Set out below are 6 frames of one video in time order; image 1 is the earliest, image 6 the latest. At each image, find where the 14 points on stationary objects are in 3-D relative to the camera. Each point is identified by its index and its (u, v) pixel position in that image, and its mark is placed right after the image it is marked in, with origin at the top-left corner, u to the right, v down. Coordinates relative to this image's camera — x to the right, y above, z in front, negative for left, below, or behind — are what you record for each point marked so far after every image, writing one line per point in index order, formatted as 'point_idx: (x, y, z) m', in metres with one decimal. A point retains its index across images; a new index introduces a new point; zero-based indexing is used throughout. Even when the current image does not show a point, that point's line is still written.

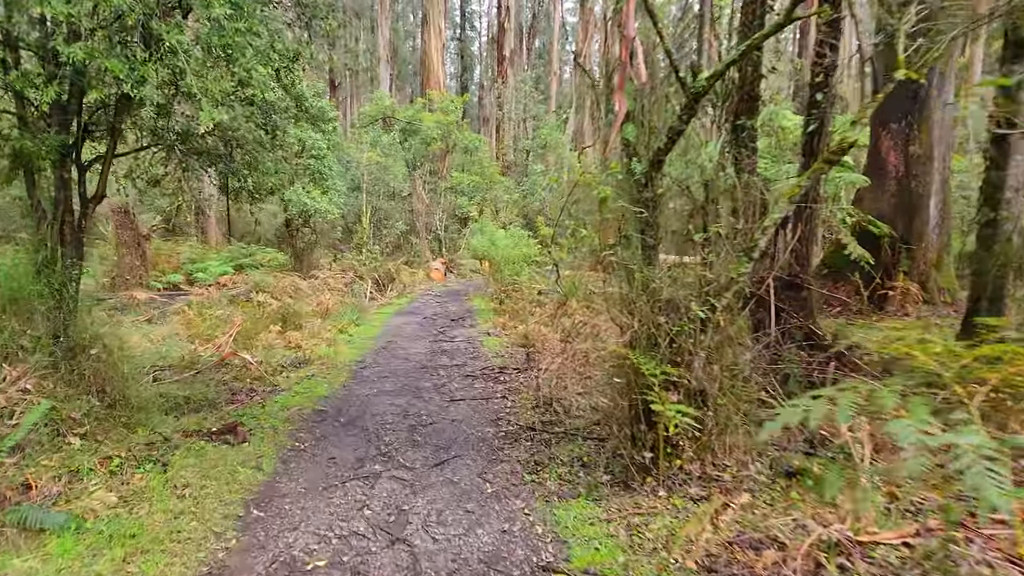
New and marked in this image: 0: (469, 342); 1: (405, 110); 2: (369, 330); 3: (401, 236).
0: (-0.4, -0.5, +5.9) m
1: (-2.4, +3.9, +14.9) m
2: (-1.5, -0.4, +6.9) m
3: (-2.4, +1.1, +14.5) m
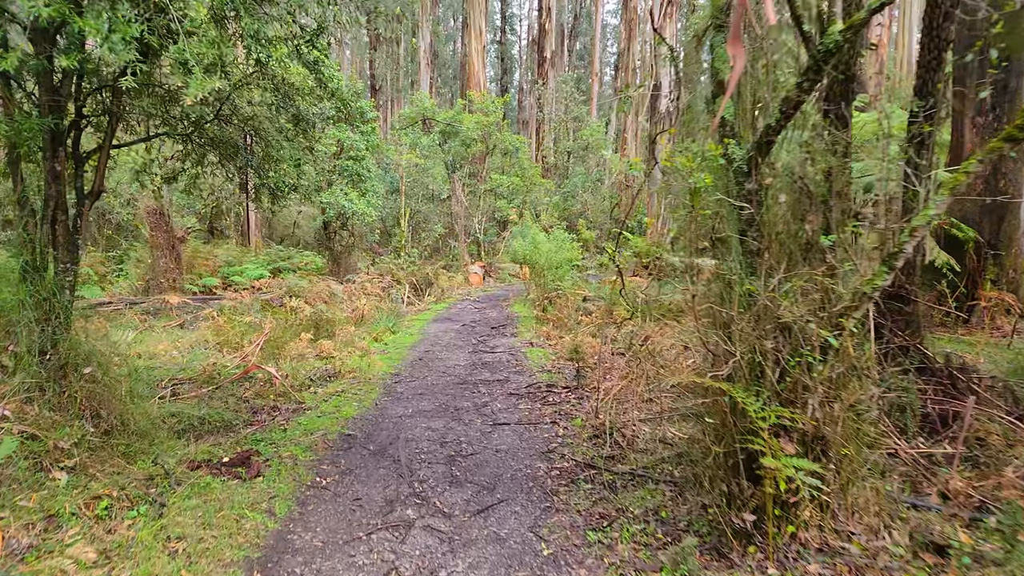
0: (0.0, -0.5, +5.4) m
1: (-1.5, +3.8, +14.6) m
2: (-1.0, -0.5, +6.5) m
3: (-1.5, +1.0, +14.2) m
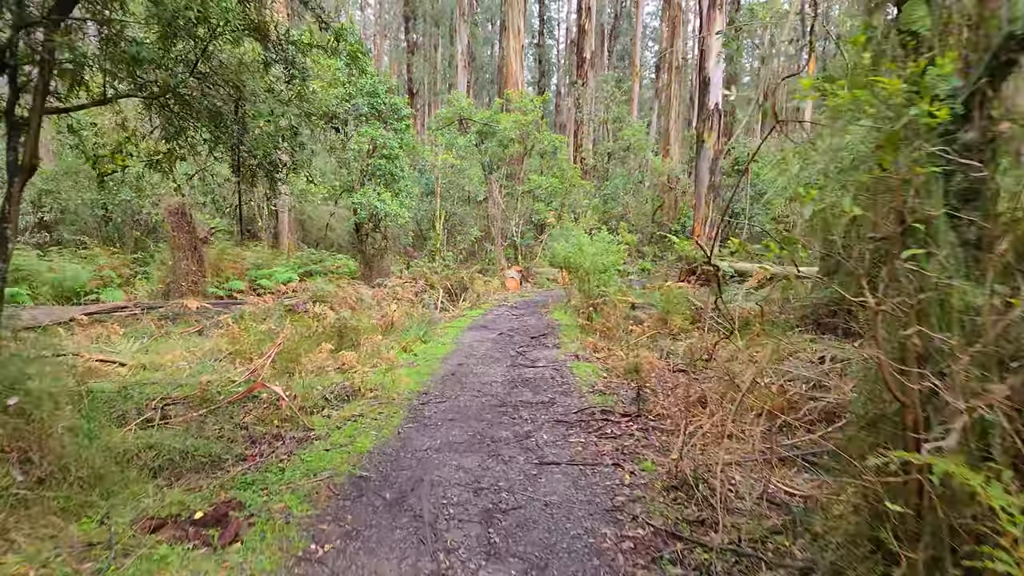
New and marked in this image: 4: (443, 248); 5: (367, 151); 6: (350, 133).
0: (+0.3, -0.6, +4.8) m
1: (-0.6, +3.7, +14.1) m
2: (-0.7, -0.5, +5.9) m
3: (-0.7, +0.9, +13.6) m
4: (-1.3, +0.8, +13.0) m
5: (-2.3, +2.2, +10.7) m
6: (-2.5, +2.4, +10.6) m
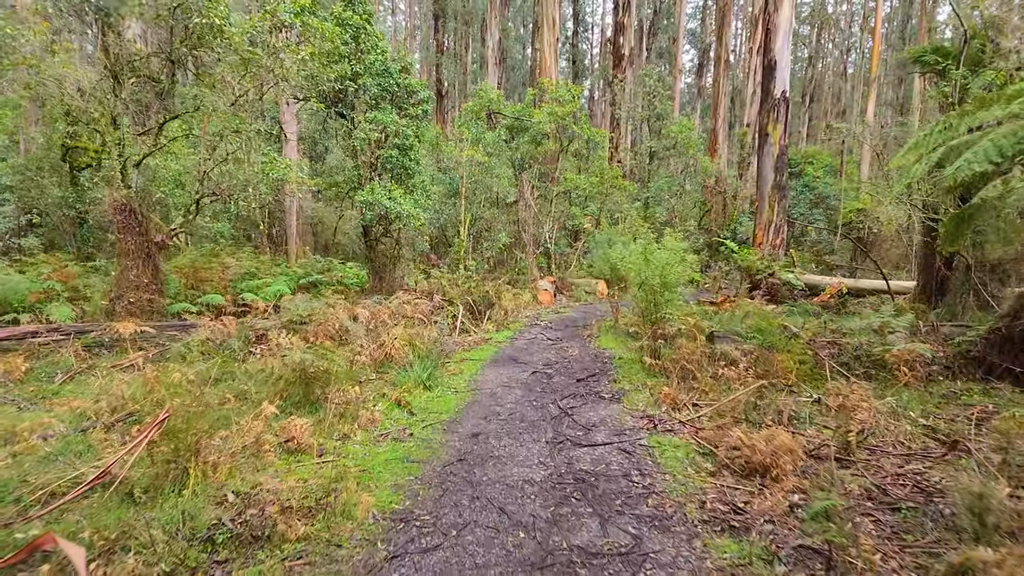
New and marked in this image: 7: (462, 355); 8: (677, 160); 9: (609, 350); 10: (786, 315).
0: (+0.5, -0.7, +3.0) m
1: (0.0, +3.4, +12.3) m
2: (-0.4, -0.7, +4.1) m
3: (-0.1, +0.7, +11.9) m
4: (-0.7, +0.5, +11.3) m
5: (-1.8, +2.0, +9.1) m
6: (-2.1, +2.2, +8.9) m
7: (-0.4, -0.6, +5.8) m
8: (+4.4, +3.4, +18.0) m
9: (+0.9, -0.6, +6.2) m
10: (+2.9, -0.3, +7.2) m
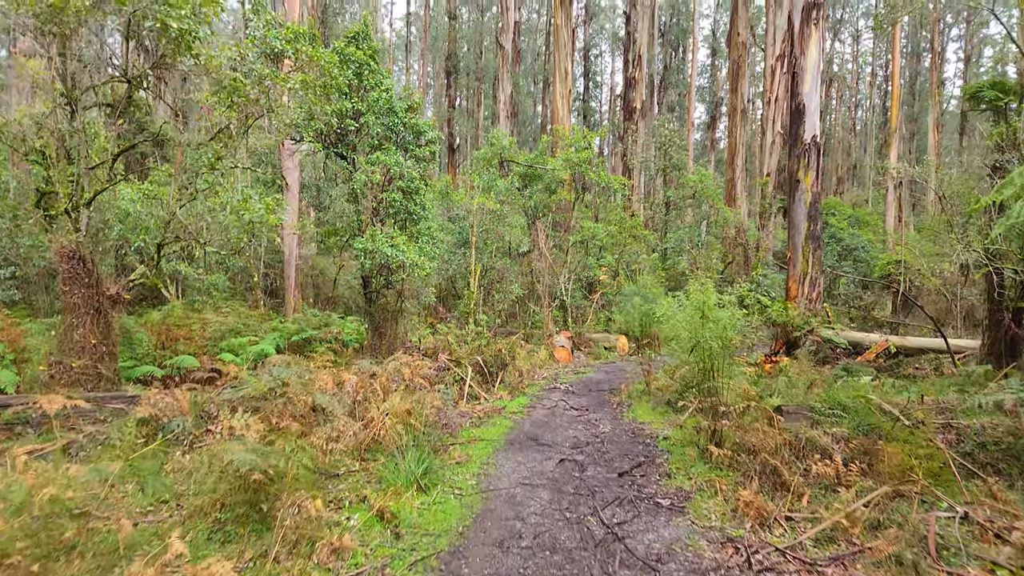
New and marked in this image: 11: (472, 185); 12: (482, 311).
0: (+0.6, -1.0, +1.9) m
1: (+0.3, +2.4, +11.5) m
2: (-0.3, -1.0, +3.1) m
3: (+0.1, -0.2, +10.9) m
4: (-0.5, -0.3, +10.3) m
5: (-1.6, +1.3, +8.2) m
6: (-1.9, +1.5, +8.1) m
7: (-0.3, -1.0, +4.7) m
8: (+4.8, +2.0, +17.2) m
9: (+1.0, -1.0, +5.1) m
10: (+3.1, -0.8, +6.1) m
11: (-0.7, +1.8, +11.0) m
12: (-0.5, -0.4, +10.4) m
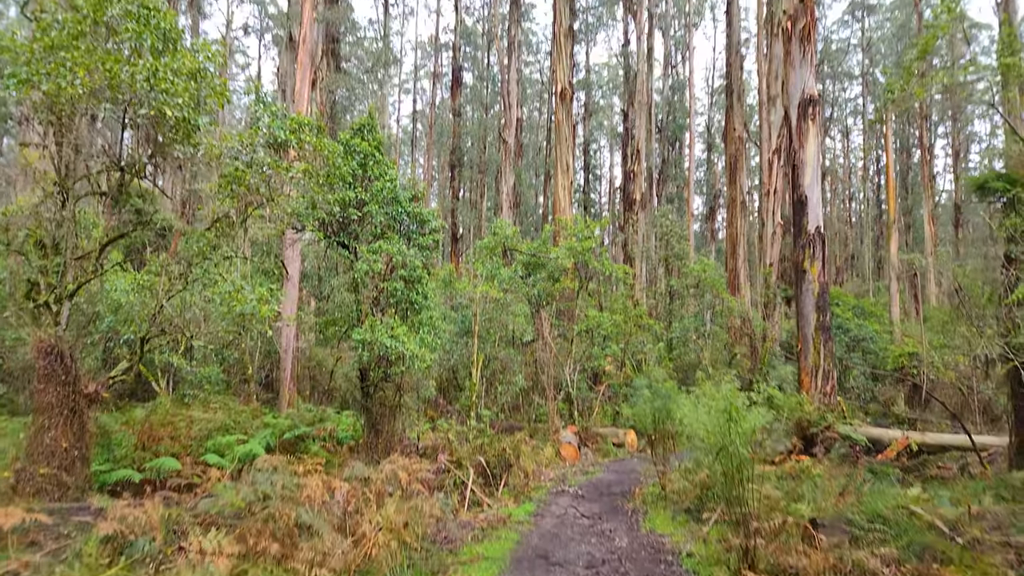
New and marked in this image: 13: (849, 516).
0: (+0.6, -1.2, +1.5) m
1: (+0.3, +0.9, +11.5) m
2: (-0.2, -1.4, +2.6) m
3: (+0.1, -1.7, +10.4) m
4: (-0.5, -1.7, +9.9) m
5: (-1.6, +0.2, +8.0) m
6: (-1.8, +0.4, +7.9) m
7: (-0.3, -1.7, +4.3) m
8: (+4.8, -0.3, +17.0) m
9: (+1.1, -1.7, +4.6) m
10: (+3.1, -1.7, +5.7) m
11: (-0.6, +0.3, +10.9) m
12: (-0.4, -1.7, +10.0) m
13: (+2.1, -1.4, +4.1) m
